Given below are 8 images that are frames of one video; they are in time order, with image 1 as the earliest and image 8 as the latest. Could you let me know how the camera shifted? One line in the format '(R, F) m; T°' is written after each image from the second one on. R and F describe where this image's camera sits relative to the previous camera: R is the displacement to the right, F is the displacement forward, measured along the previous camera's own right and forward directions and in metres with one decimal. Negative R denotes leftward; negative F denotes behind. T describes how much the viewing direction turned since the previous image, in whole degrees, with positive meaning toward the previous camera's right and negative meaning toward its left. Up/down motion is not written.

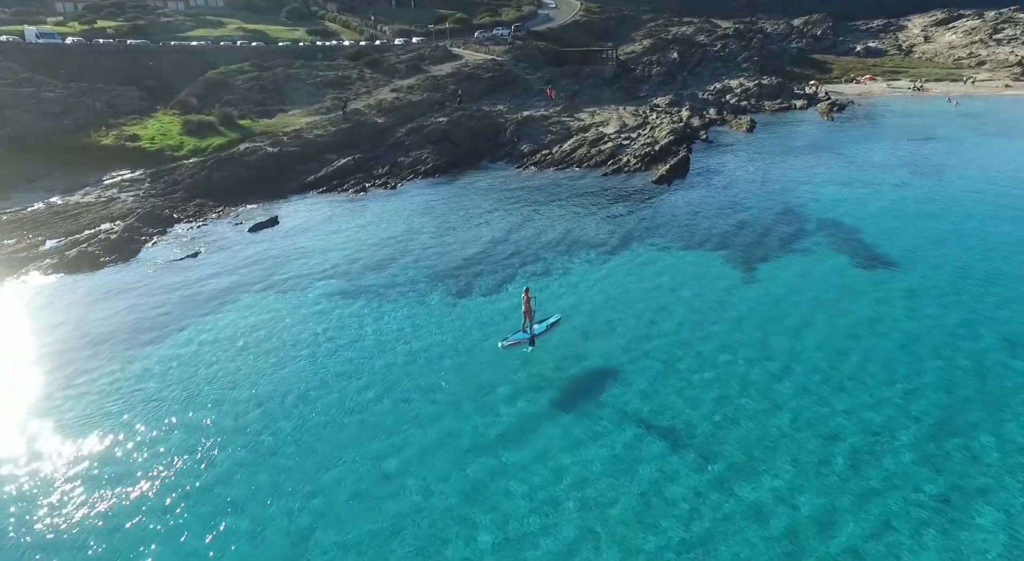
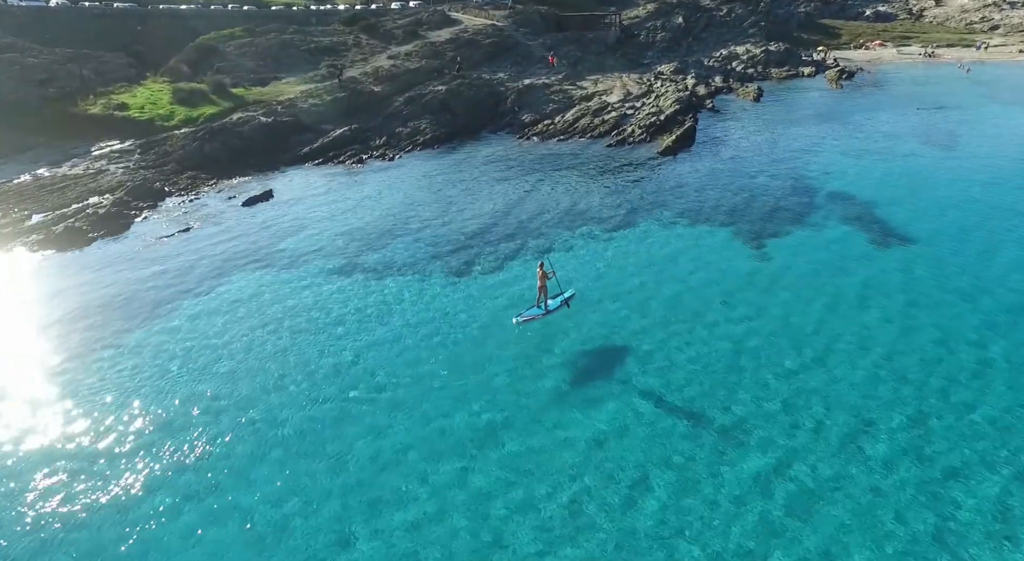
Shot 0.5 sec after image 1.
(-0.1, +0.7) m; 0°
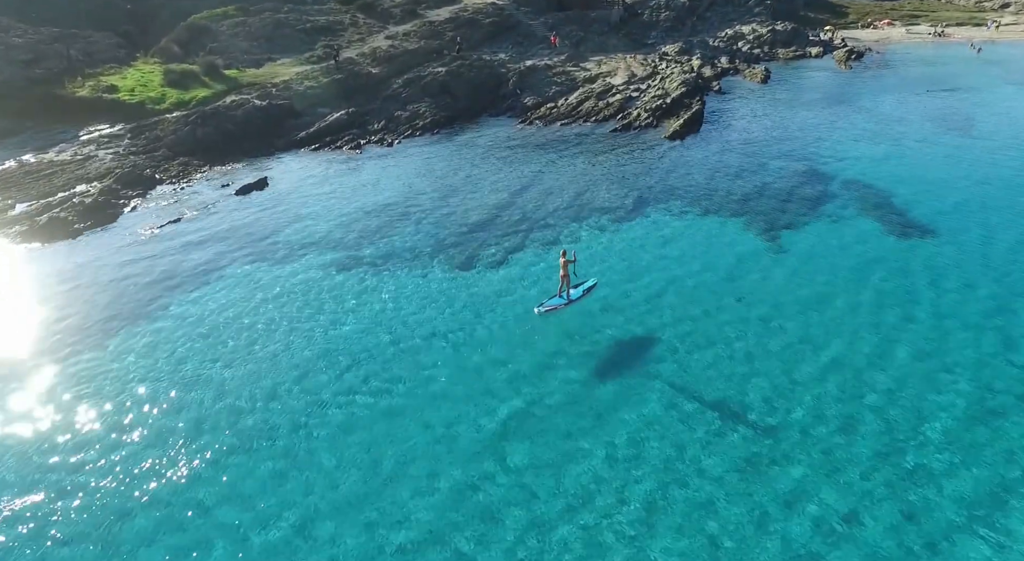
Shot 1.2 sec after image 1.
(-0.3, +1.1) m; 0°
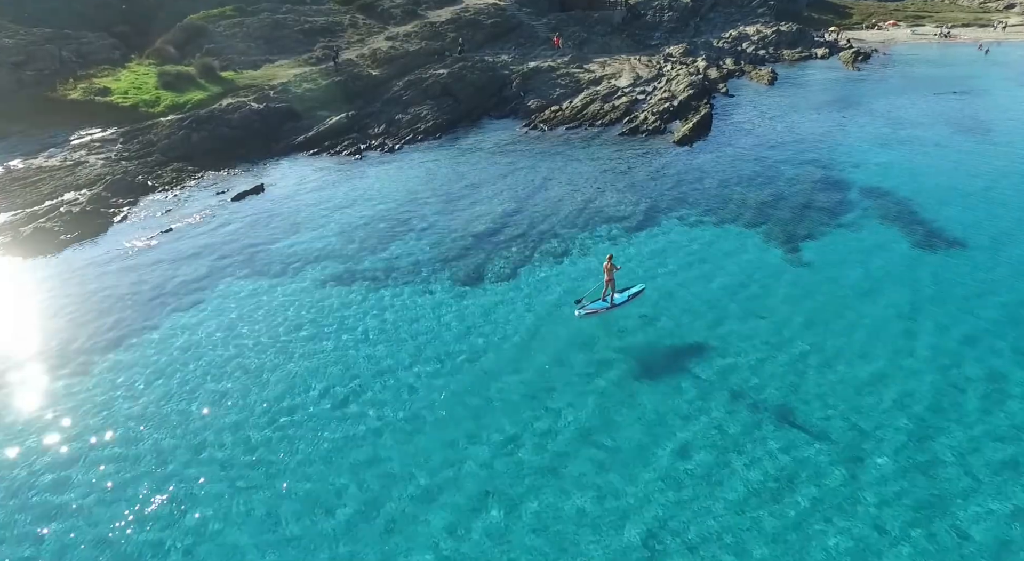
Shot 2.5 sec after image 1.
(-0.4, +1.3) m; 0°
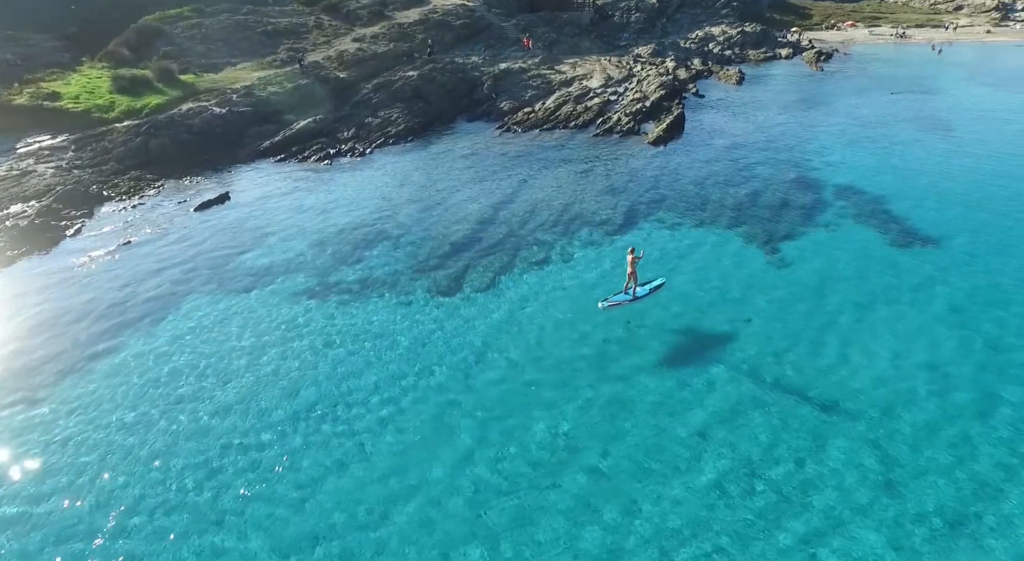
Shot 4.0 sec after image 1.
(-0.4, +0.7) m; +3°
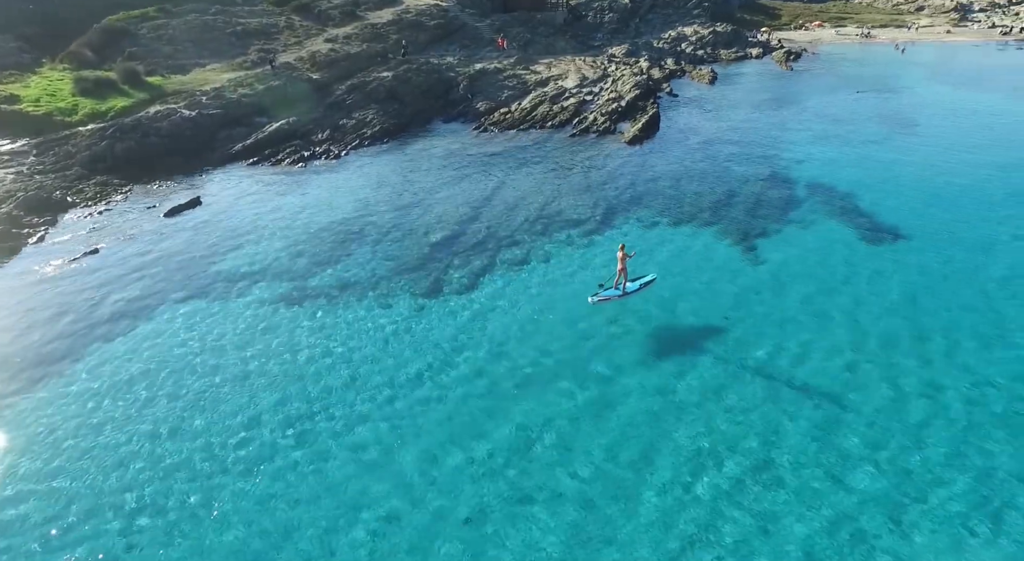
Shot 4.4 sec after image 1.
(-0.1, +0.1) m; +2°
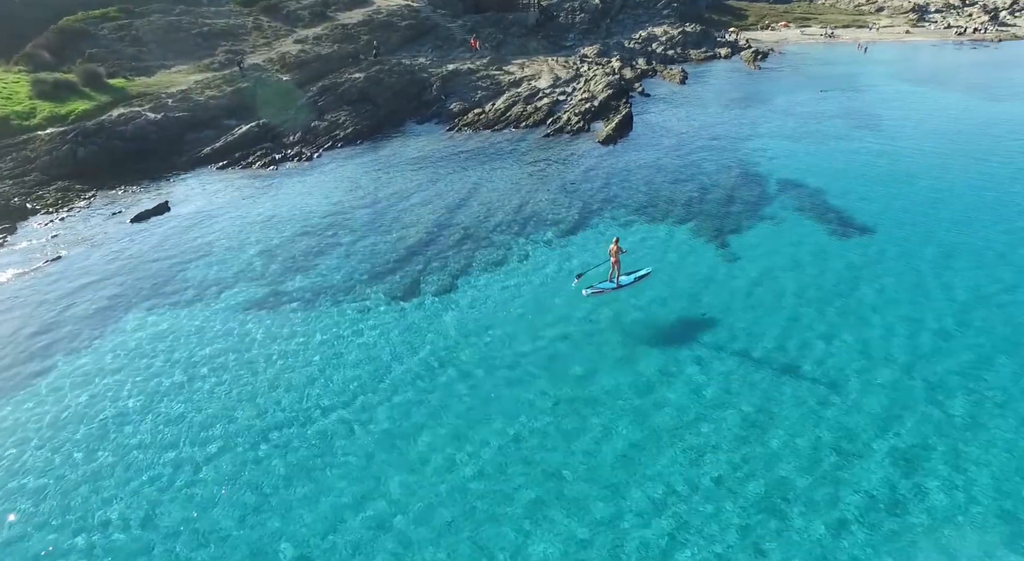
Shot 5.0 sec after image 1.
(0.0, 0.0) m; +2°
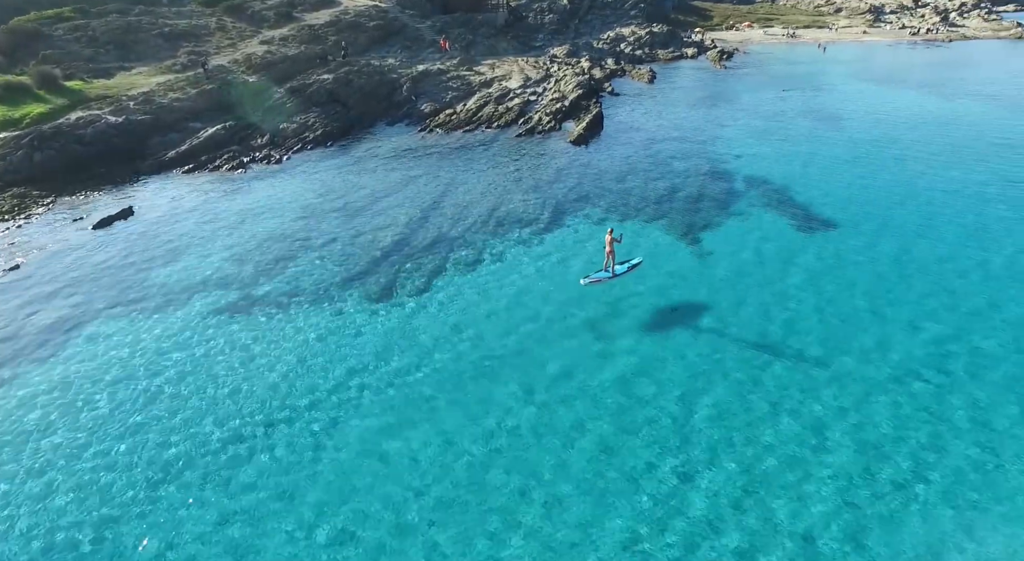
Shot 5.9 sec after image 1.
(-0.1, -0.1) m; +3°
